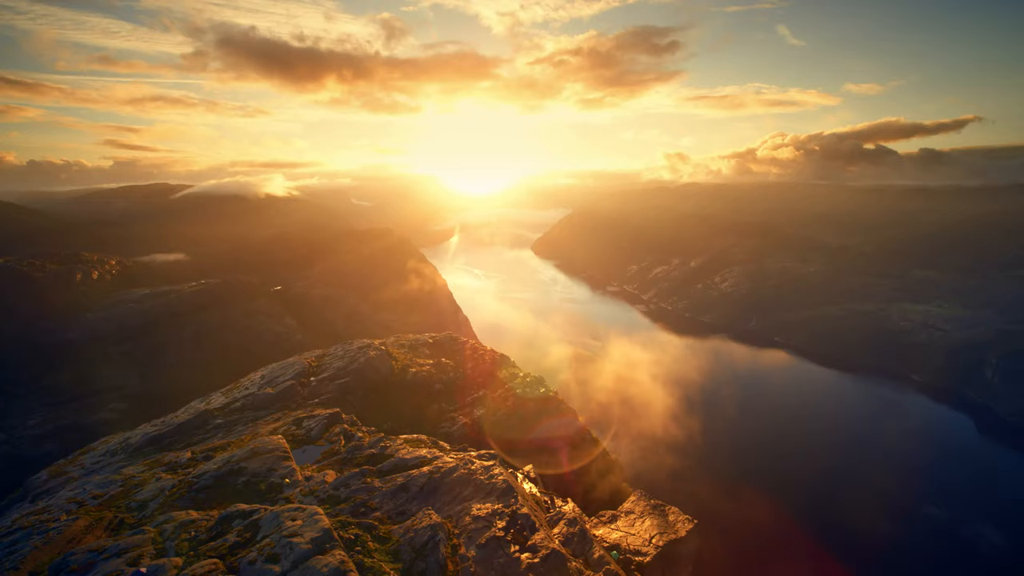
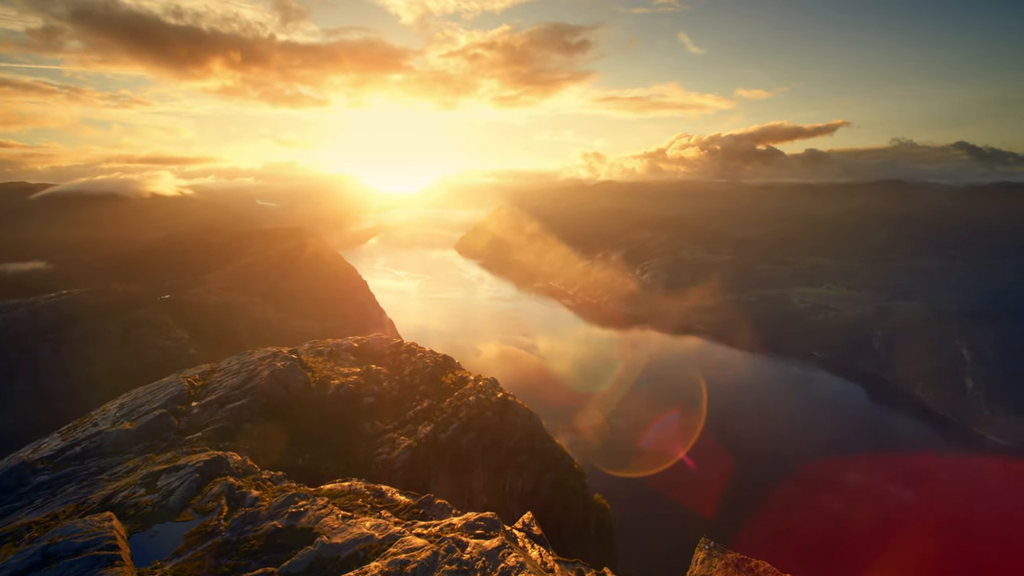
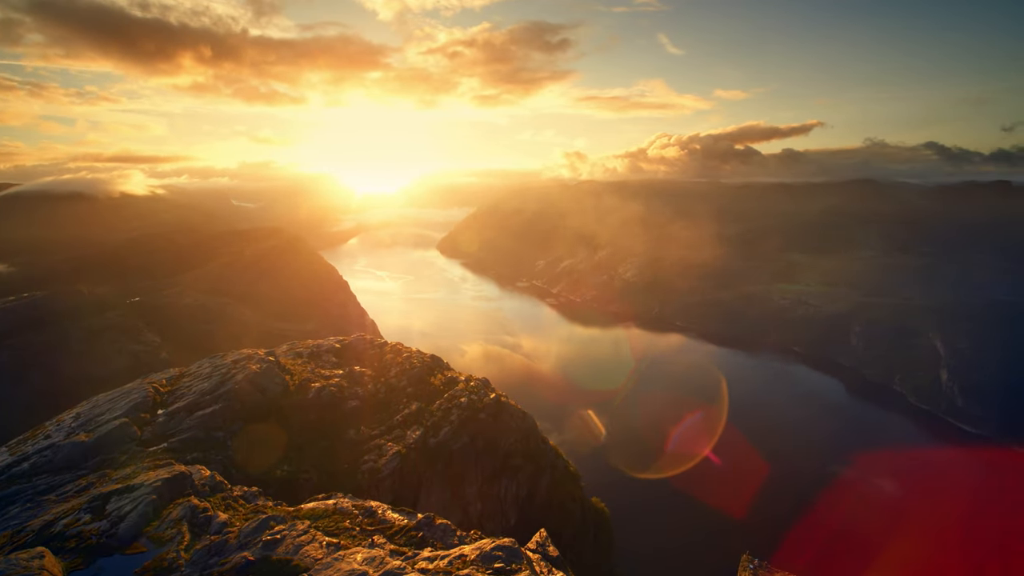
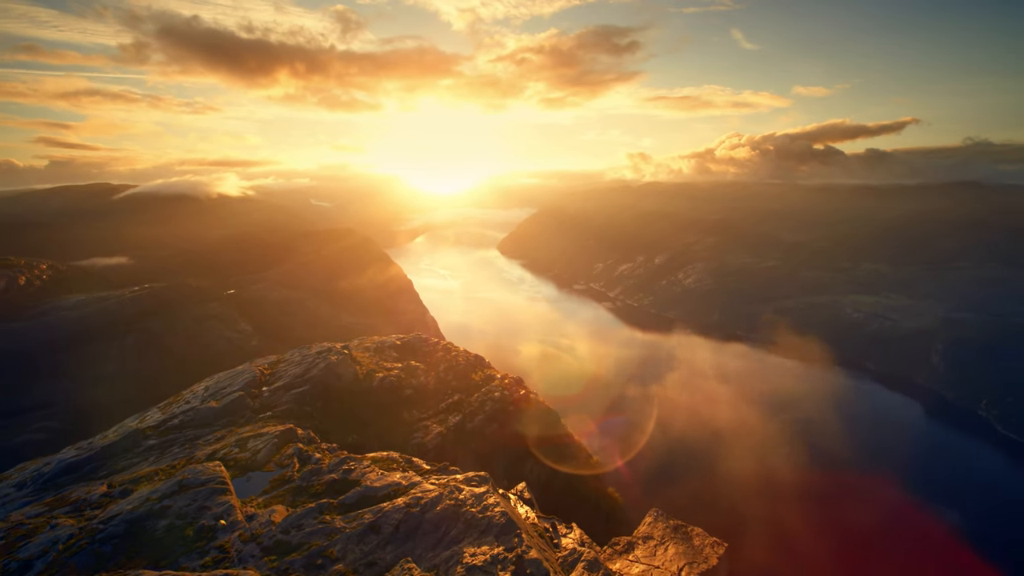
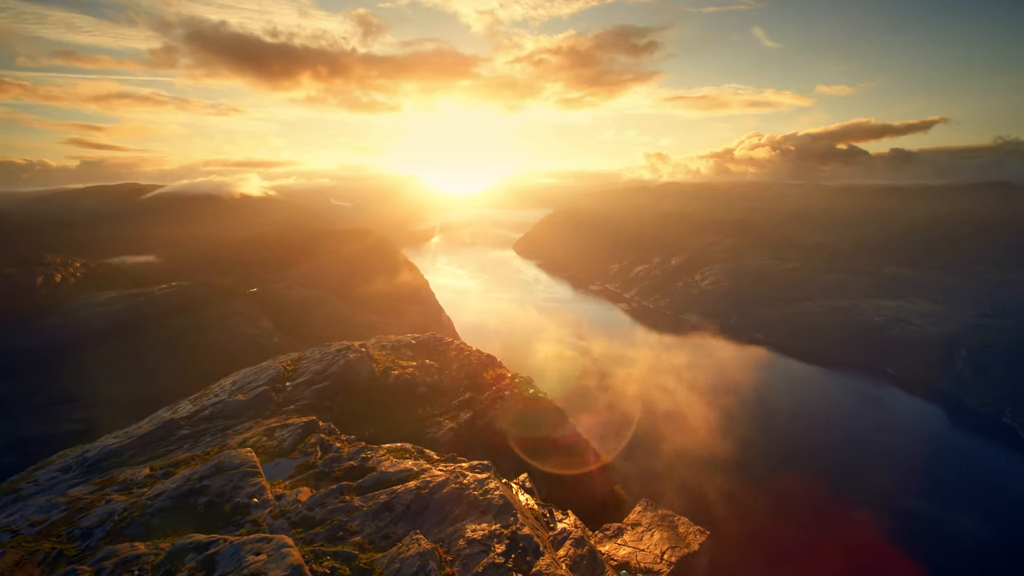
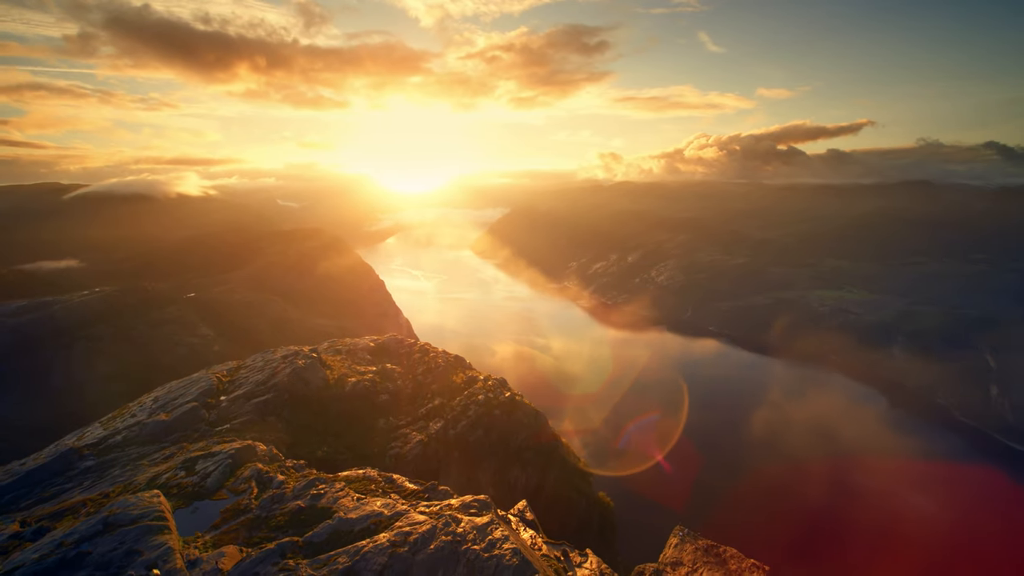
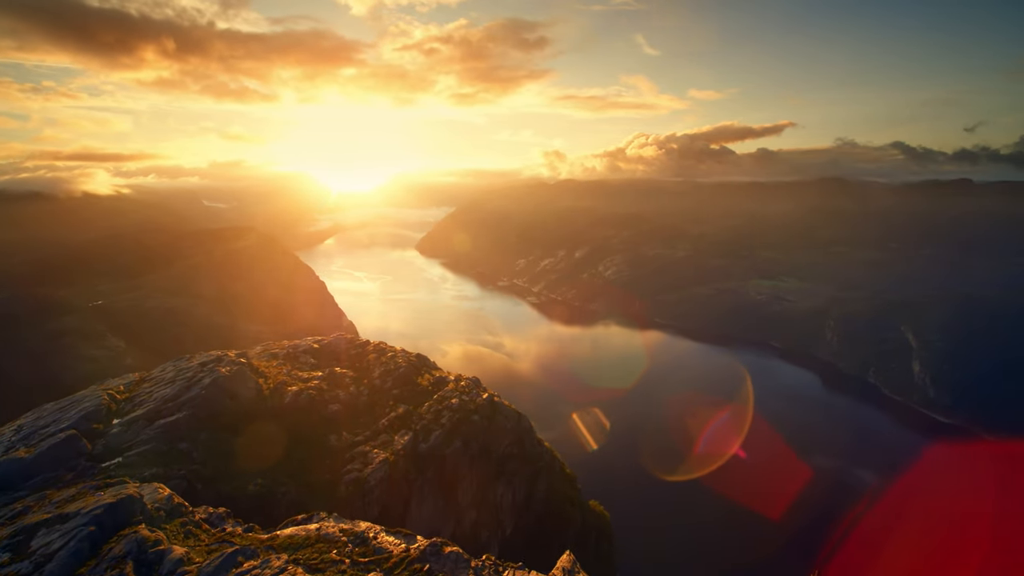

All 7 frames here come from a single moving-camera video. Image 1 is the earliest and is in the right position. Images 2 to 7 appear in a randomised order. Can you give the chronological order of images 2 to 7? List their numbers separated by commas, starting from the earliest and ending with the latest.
5, 4, 6, 2, 3, 7
